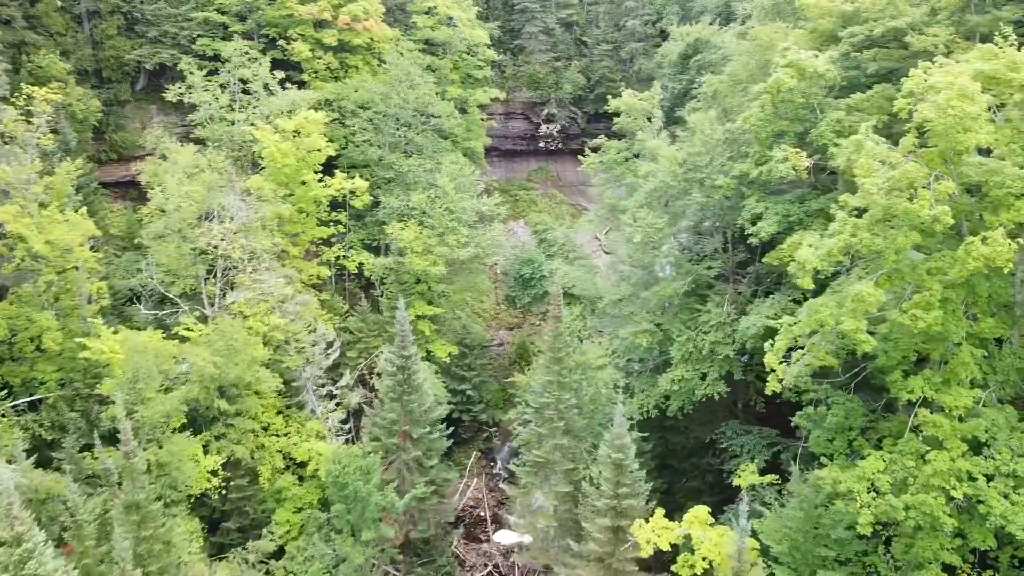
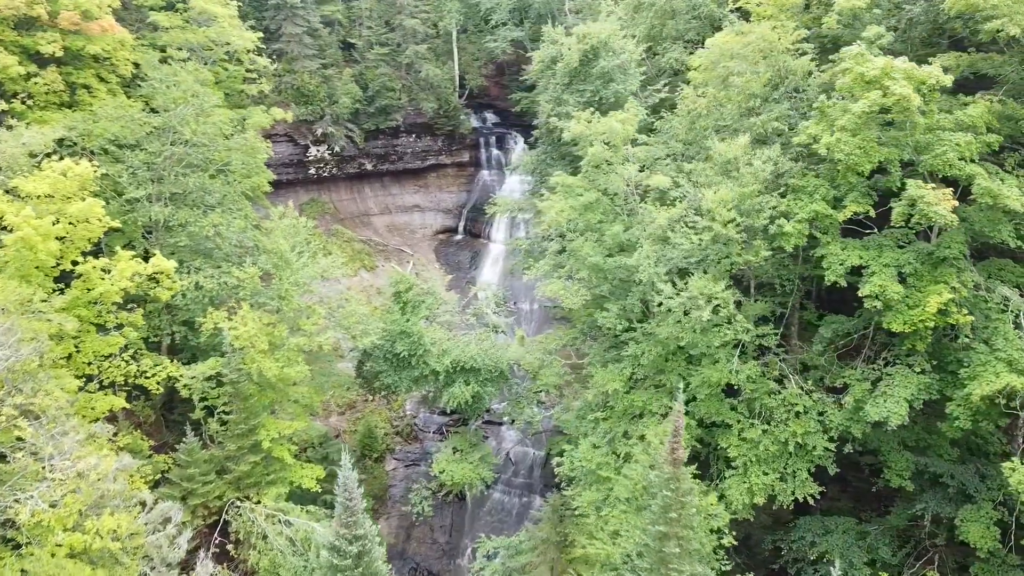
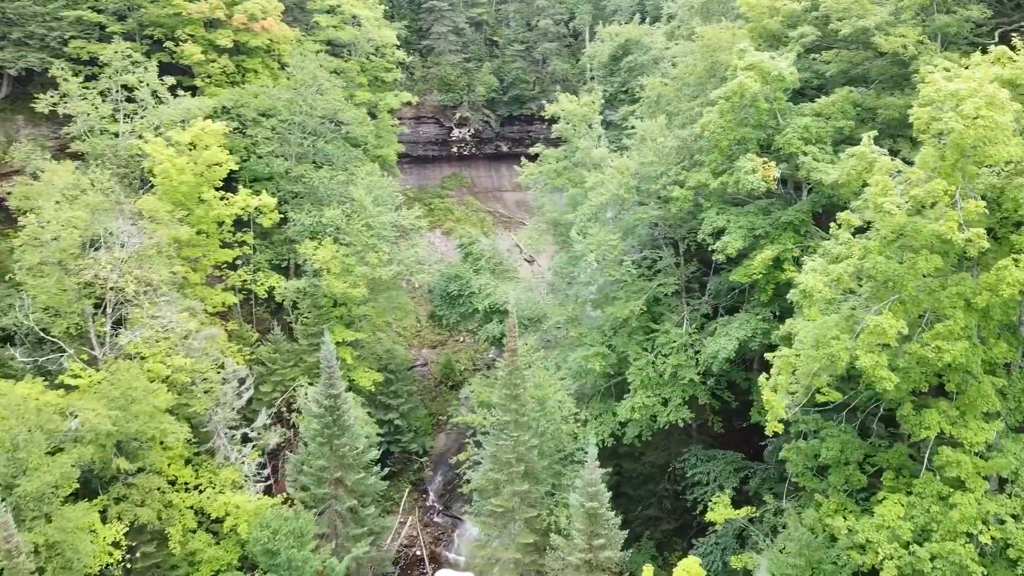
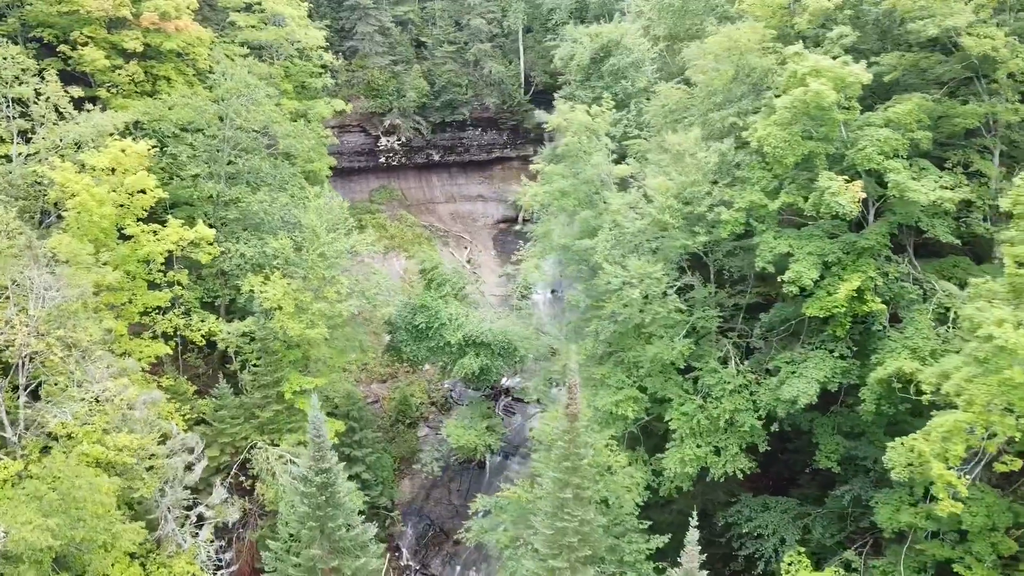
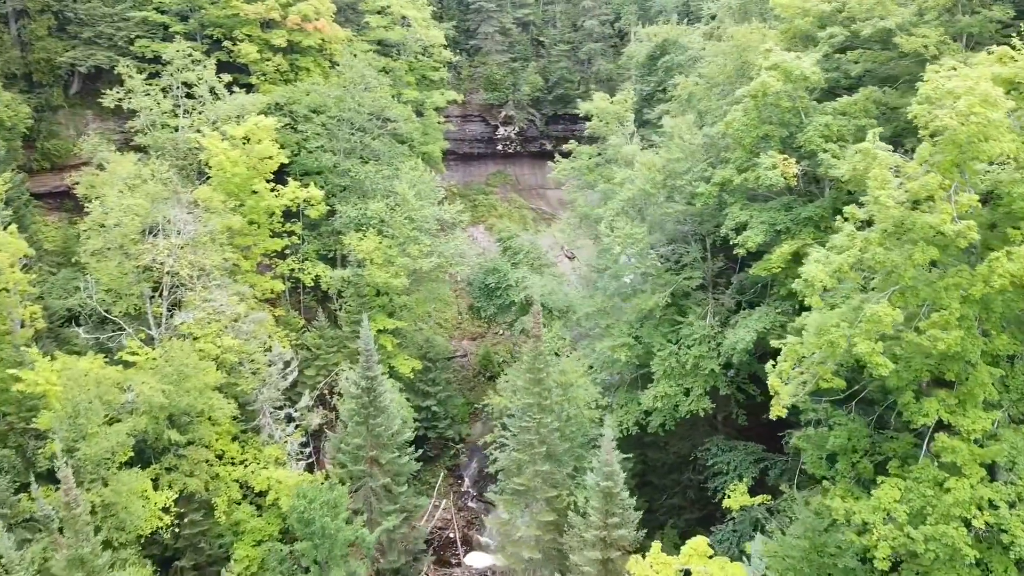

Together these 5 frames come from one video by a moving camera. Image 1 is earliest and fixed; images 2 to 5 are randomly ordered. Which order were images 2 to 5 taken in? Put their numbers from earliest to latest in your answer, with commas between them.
5, 3, 4, 2
